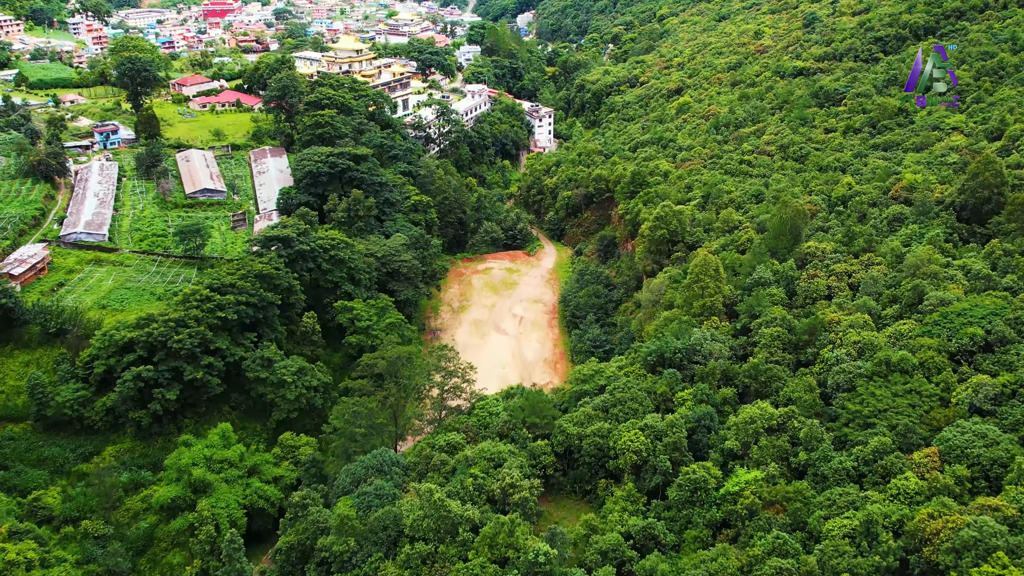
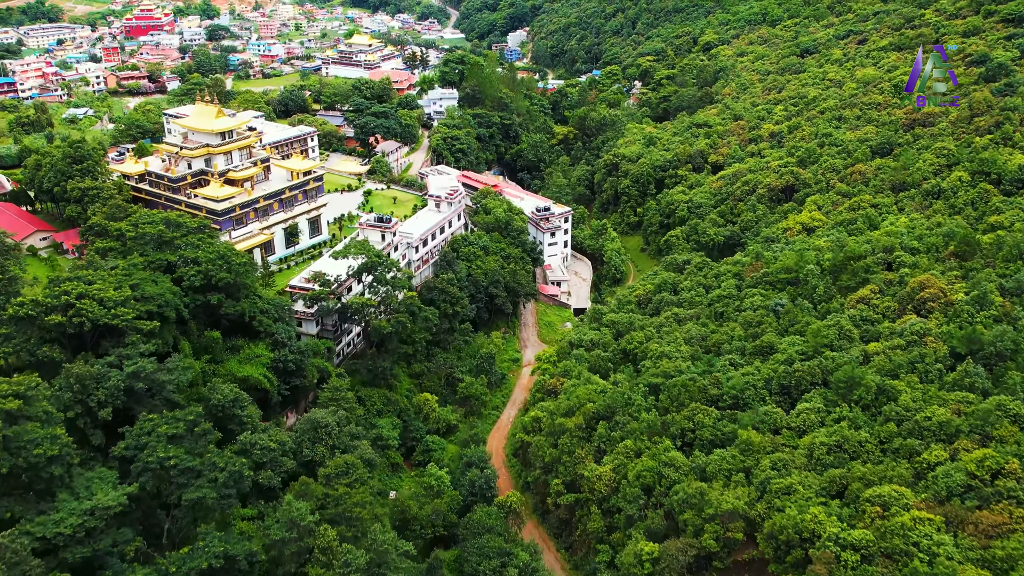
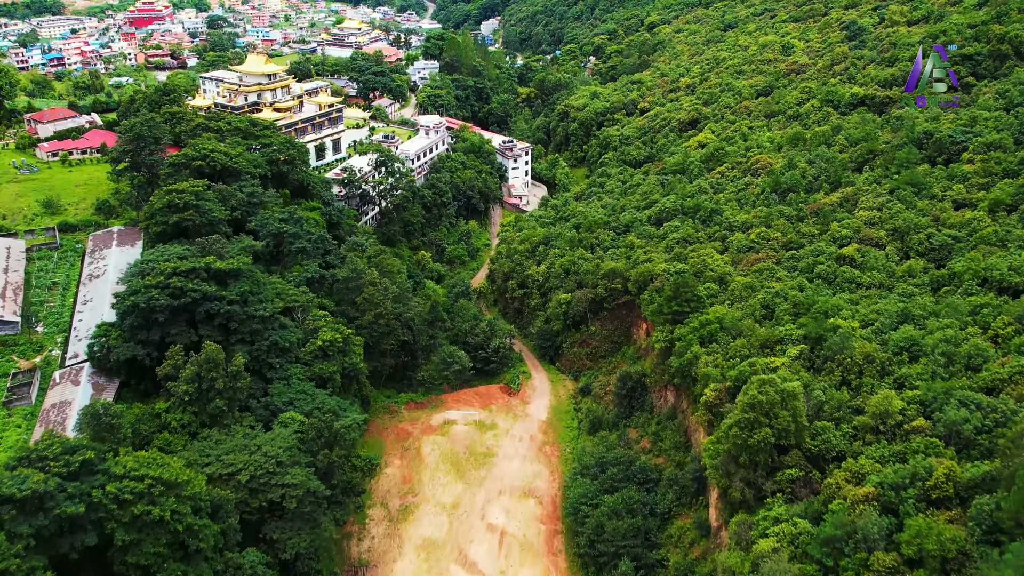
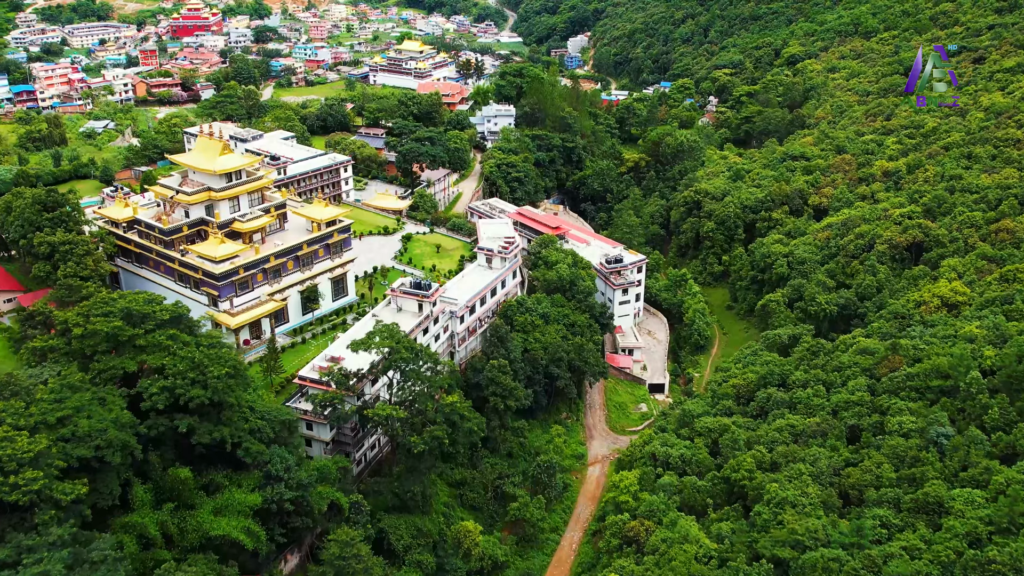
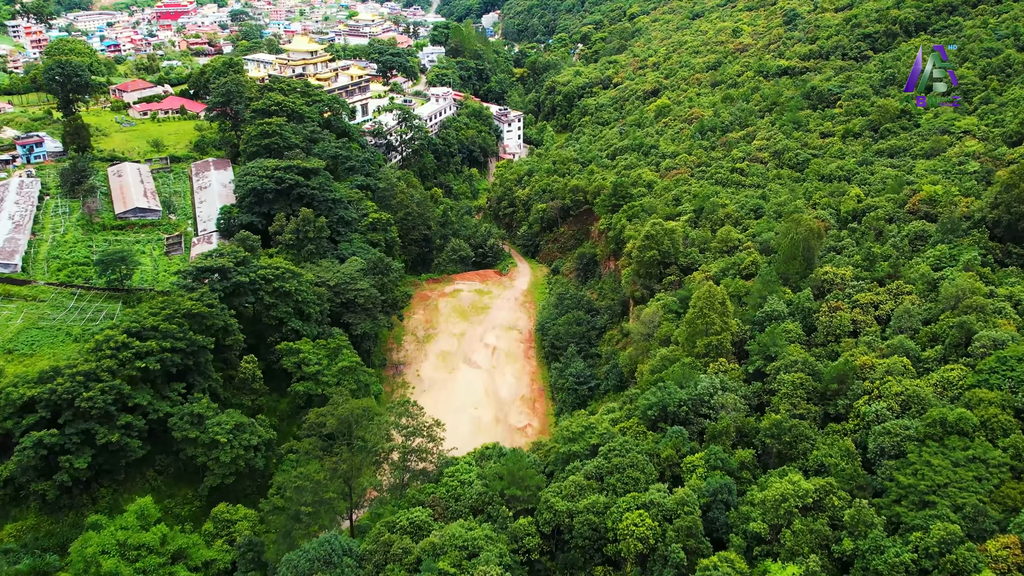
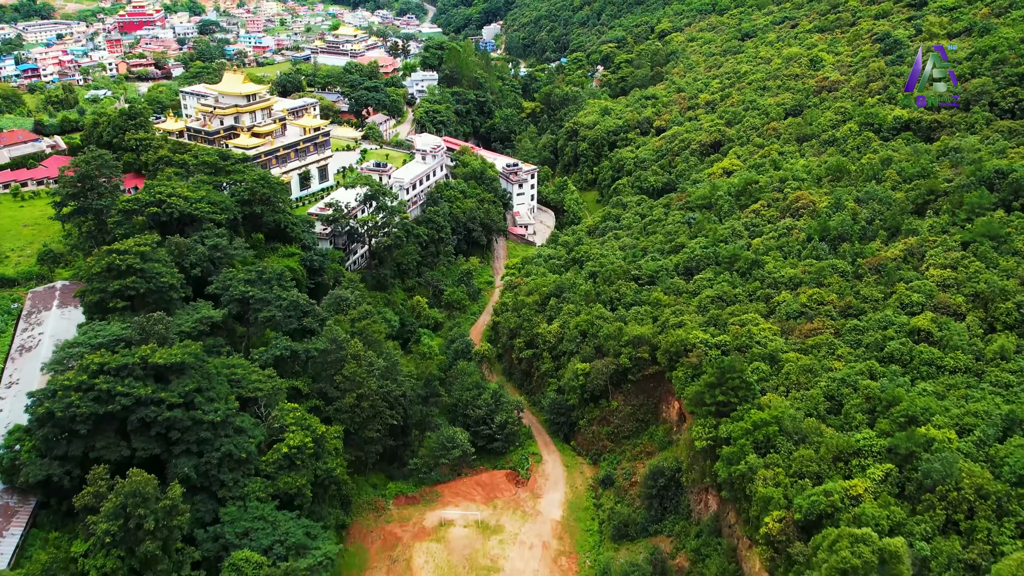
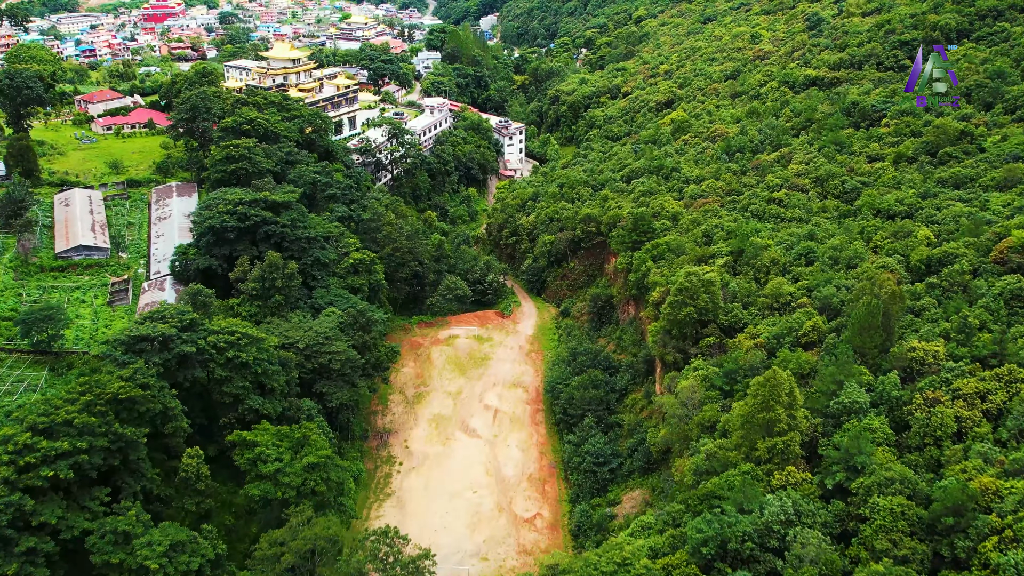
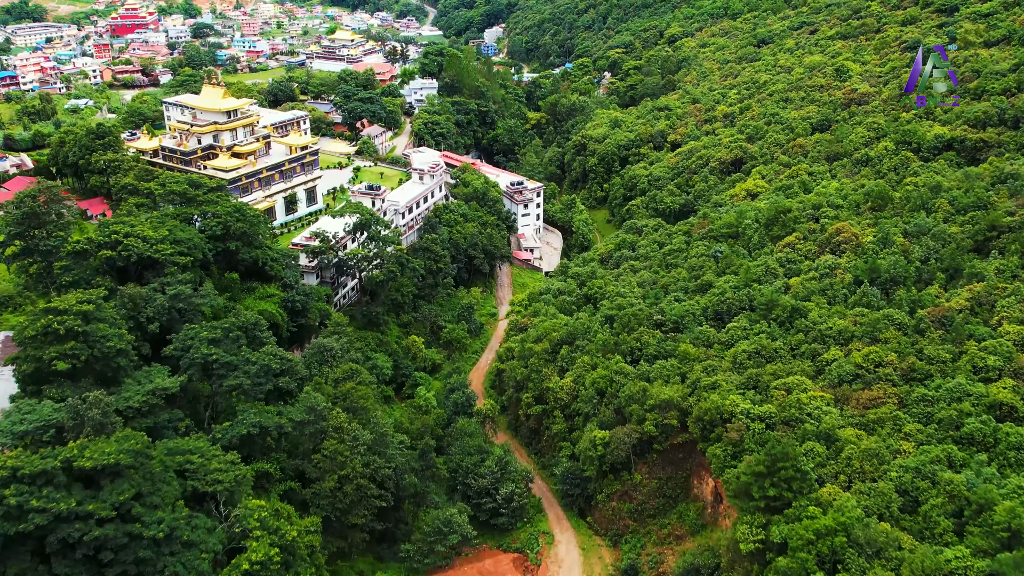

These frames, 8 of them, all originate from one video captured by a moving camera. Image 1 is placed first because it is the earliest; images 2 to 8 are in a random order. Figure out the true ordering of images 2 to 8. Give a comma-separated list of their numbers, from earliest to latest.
5, 7, 3, 6, 8, 2, 4
